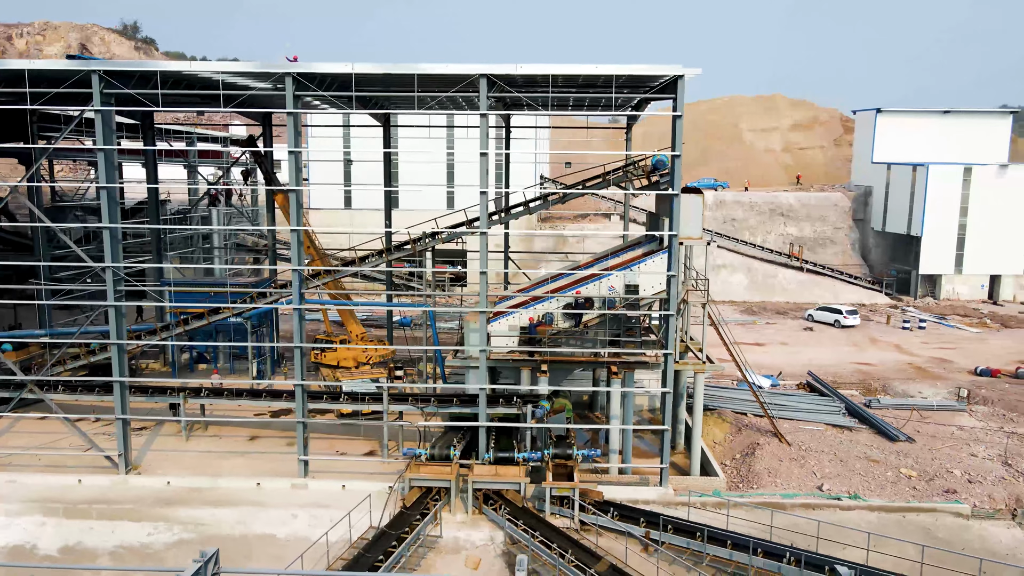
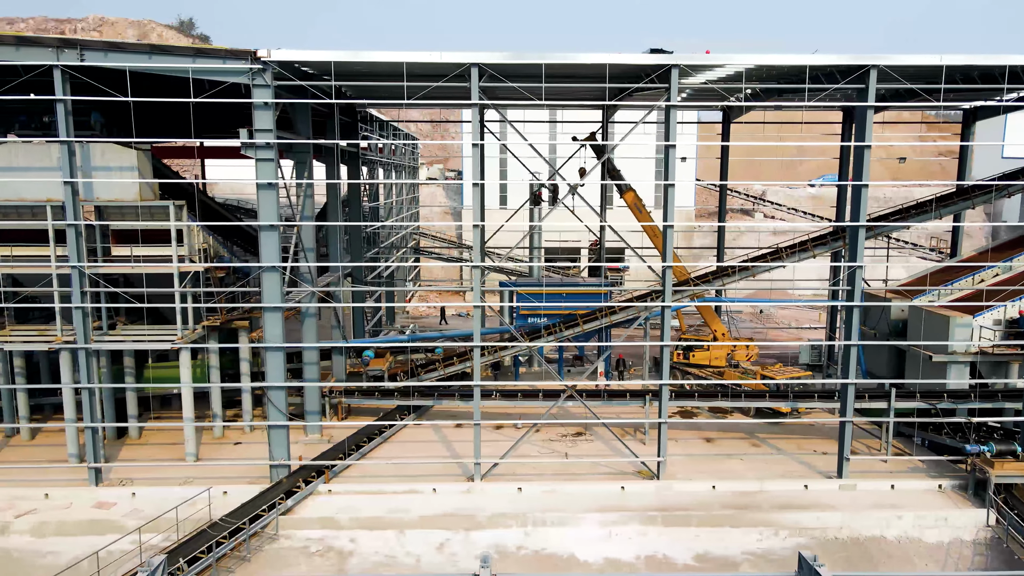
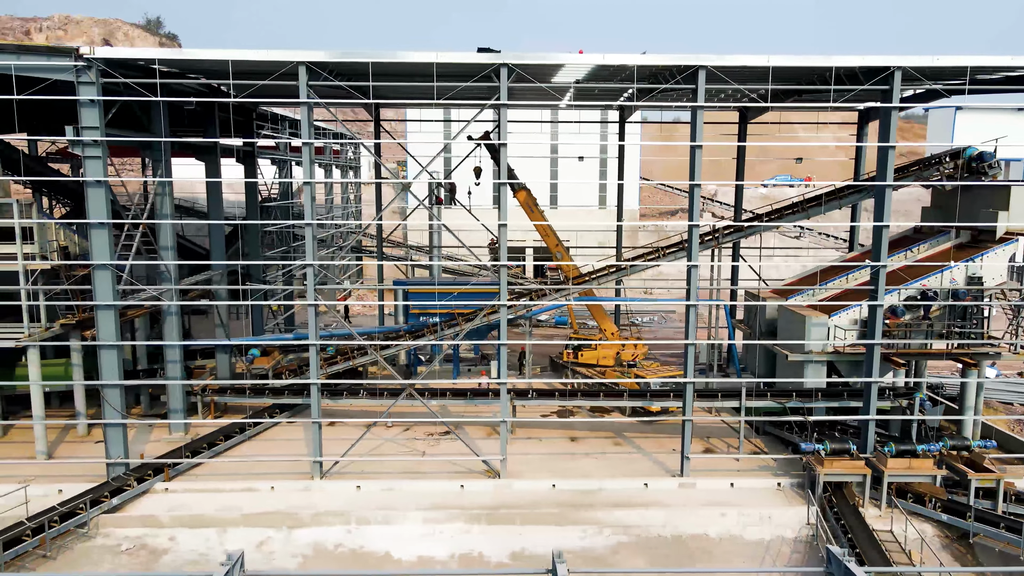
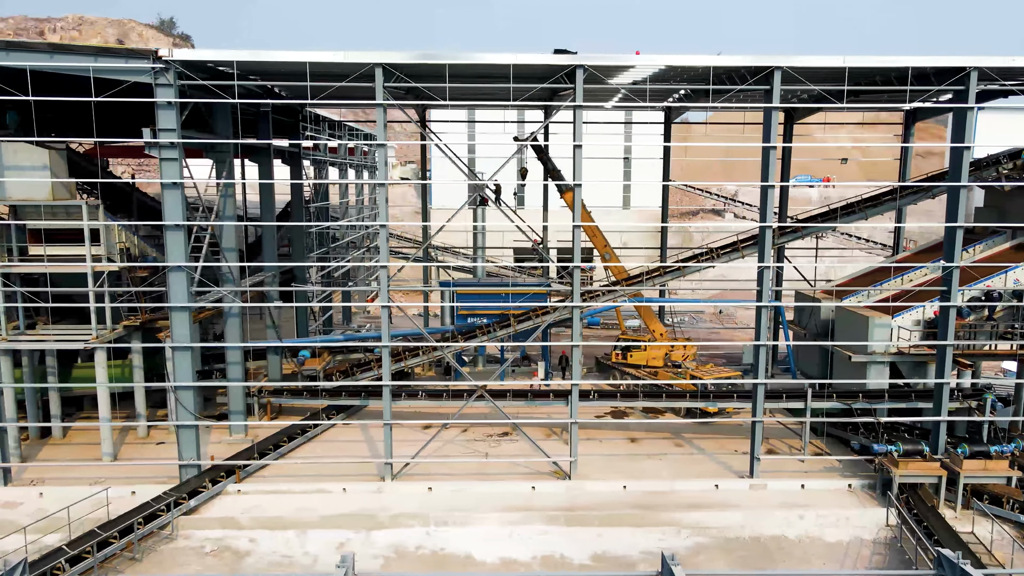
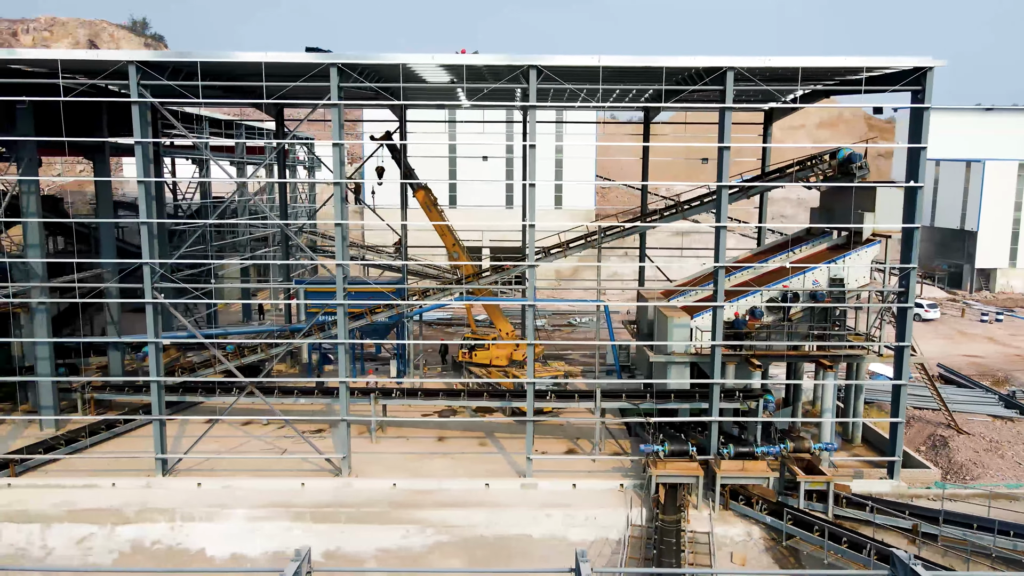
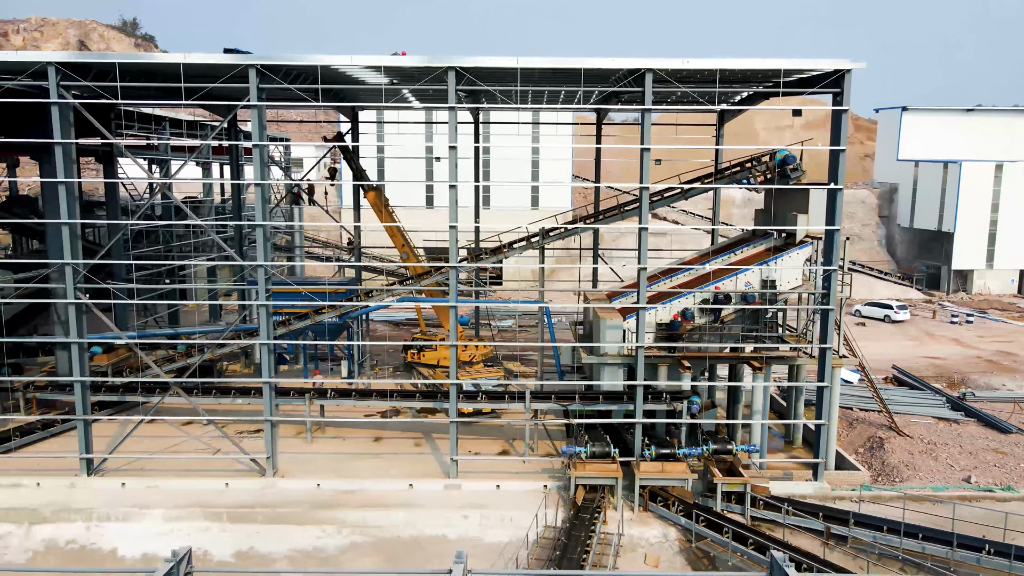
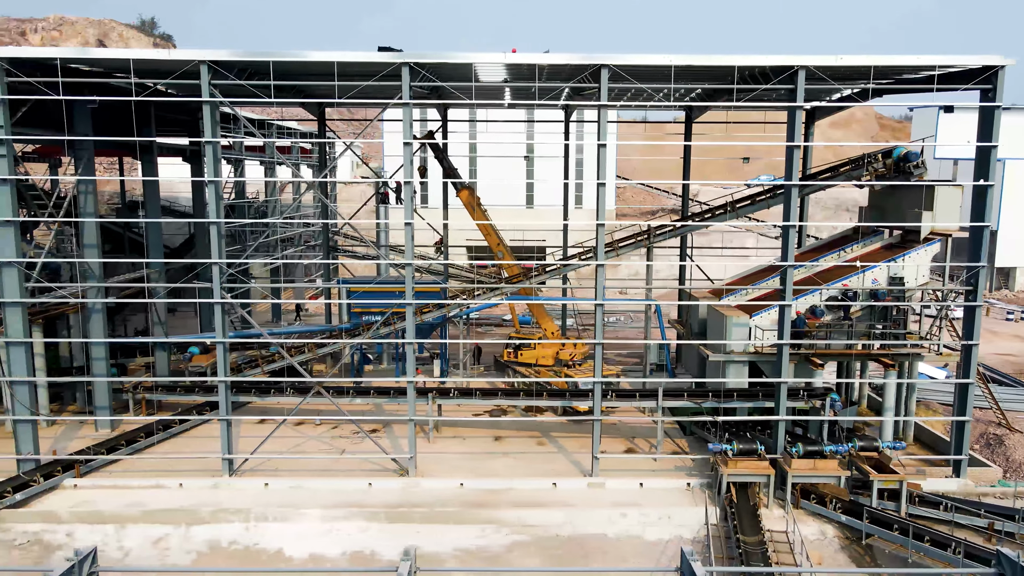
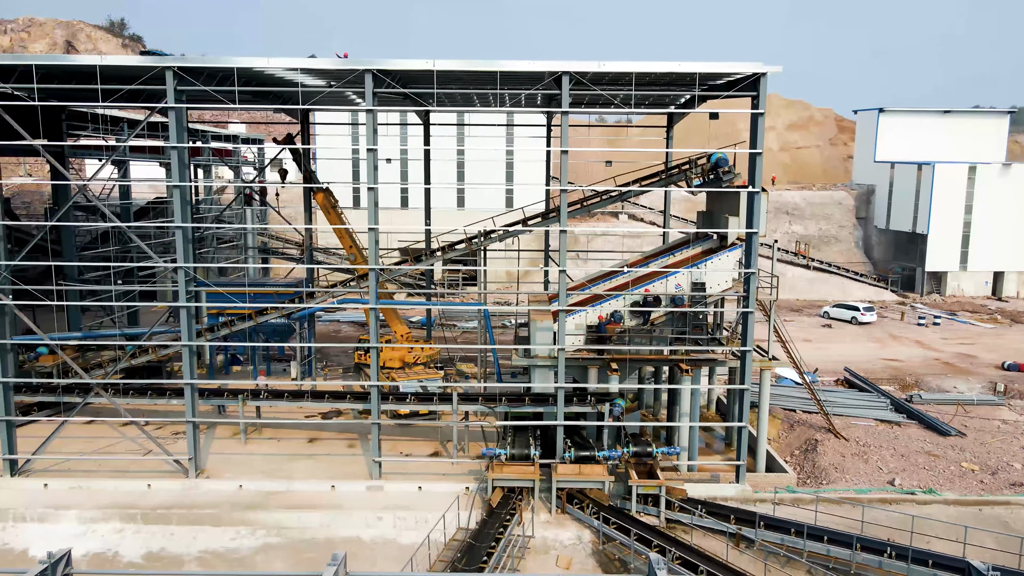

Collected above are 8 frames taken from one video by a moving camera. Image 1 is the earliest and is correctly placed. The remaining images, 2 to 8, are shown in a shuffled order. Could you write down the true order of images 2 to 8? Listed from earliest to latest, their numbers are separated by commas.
8, 6, 5, 7, 3, 4, 2
